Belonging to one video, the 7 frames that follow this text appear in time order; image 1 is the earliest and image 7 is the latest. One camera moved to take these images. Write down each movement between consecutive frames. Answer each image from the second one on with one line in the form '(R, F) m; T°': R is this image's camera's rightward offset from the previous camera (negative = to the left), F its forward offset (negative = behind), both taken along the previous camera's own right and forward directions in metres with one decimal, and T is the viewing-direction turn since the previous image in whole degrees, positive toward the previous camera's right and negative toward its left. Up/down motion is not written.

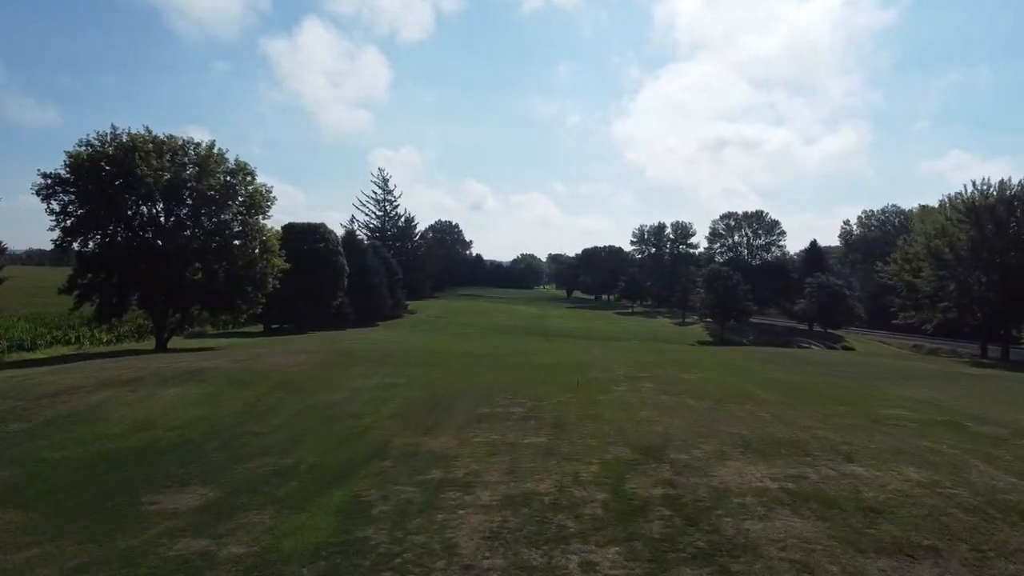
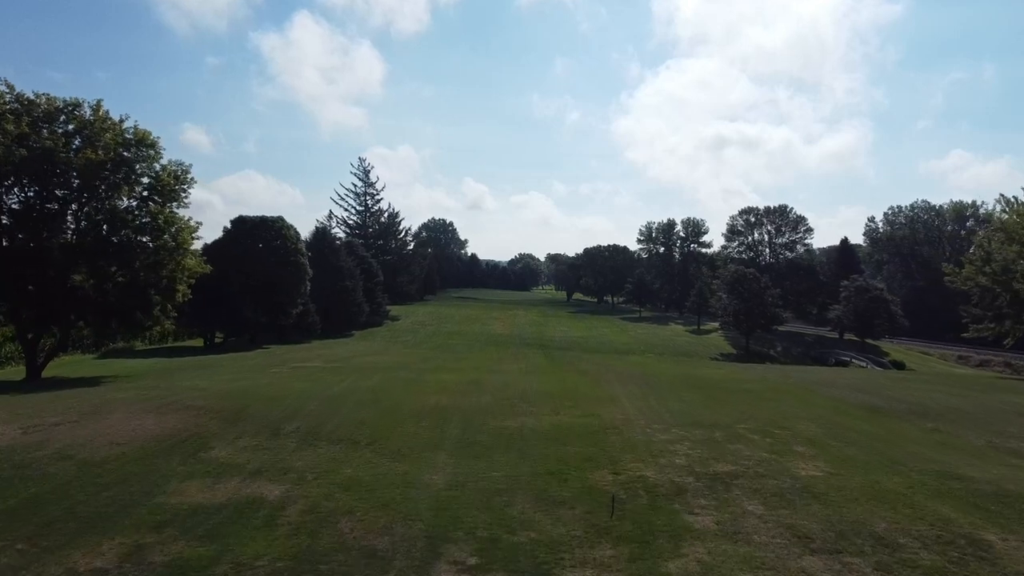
(+0.3, +7.1) m; 0°
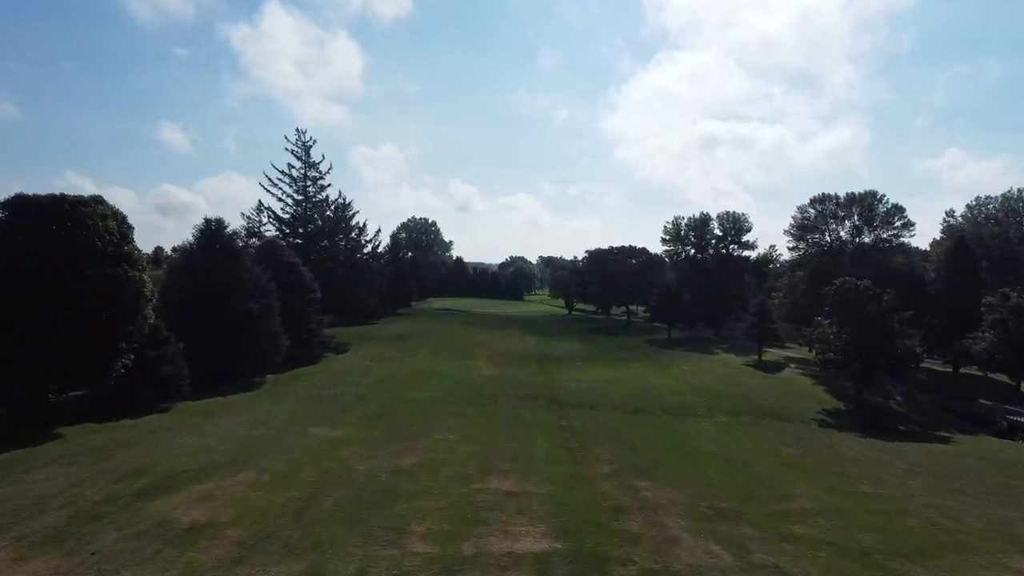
(-0.1, +16.4) m; +1°
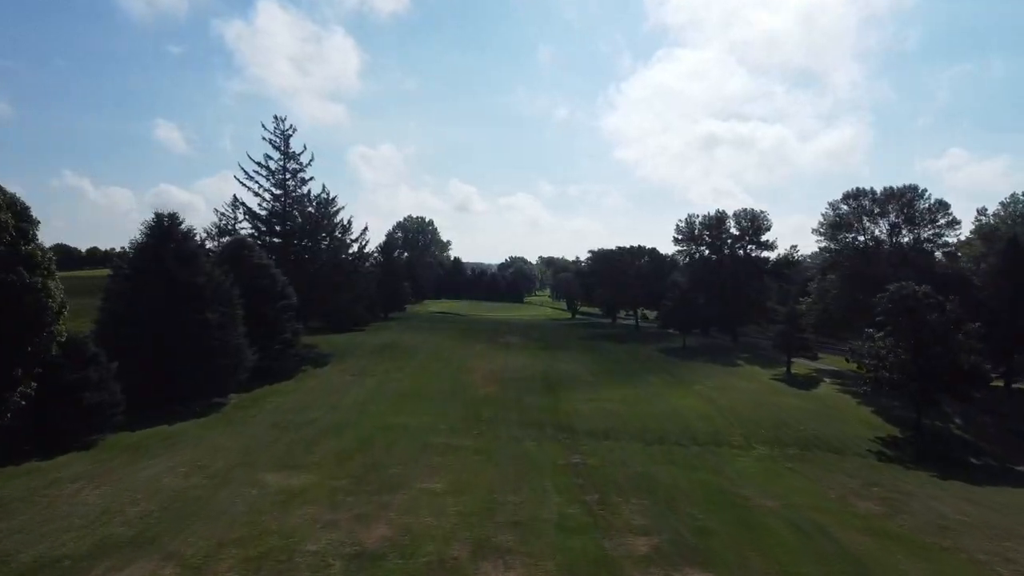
(-0.1, +4.5) m; 0°
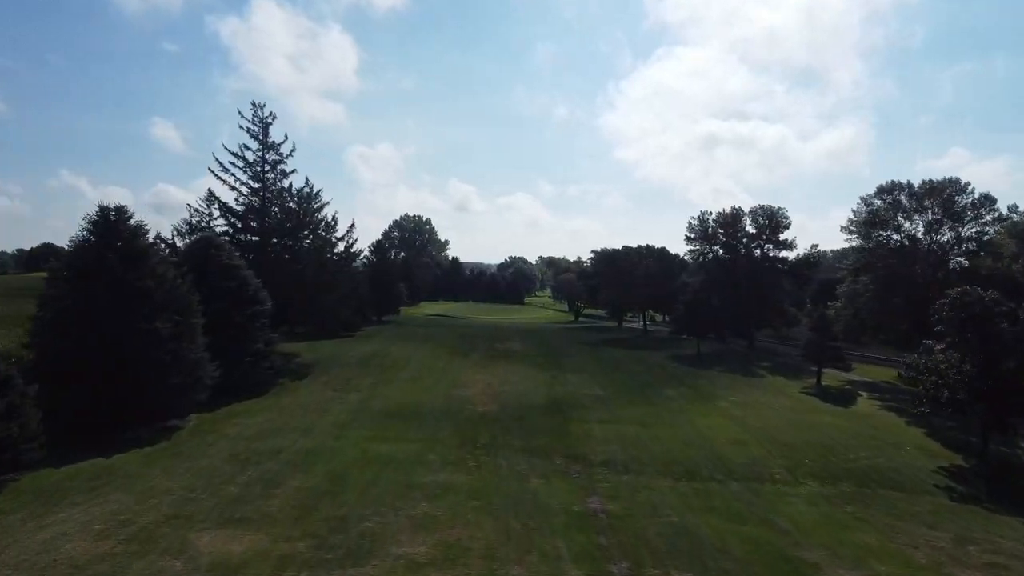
(-0.1, +3.8) m; 0°
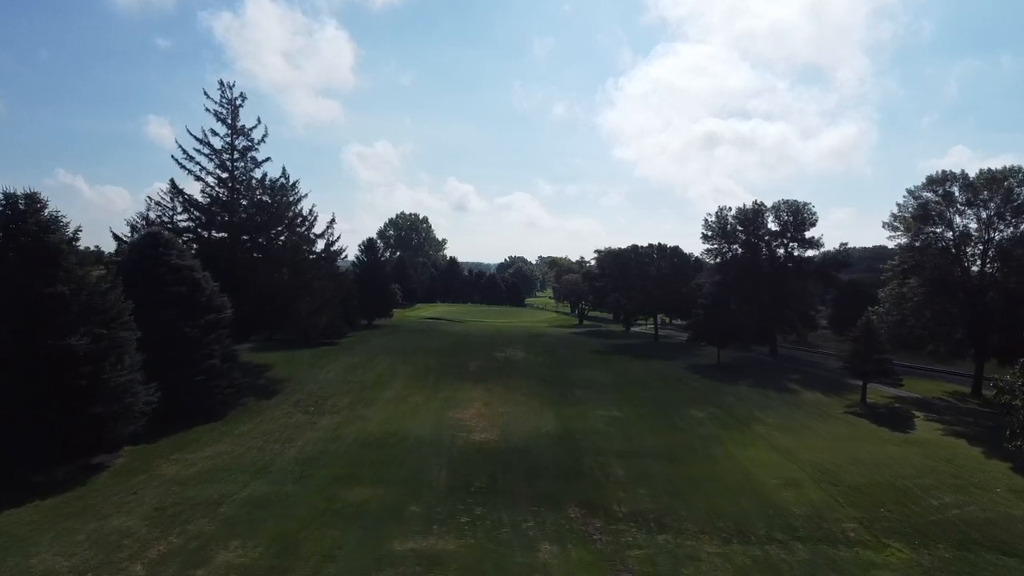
(-0.1, +4.5) m; 0°
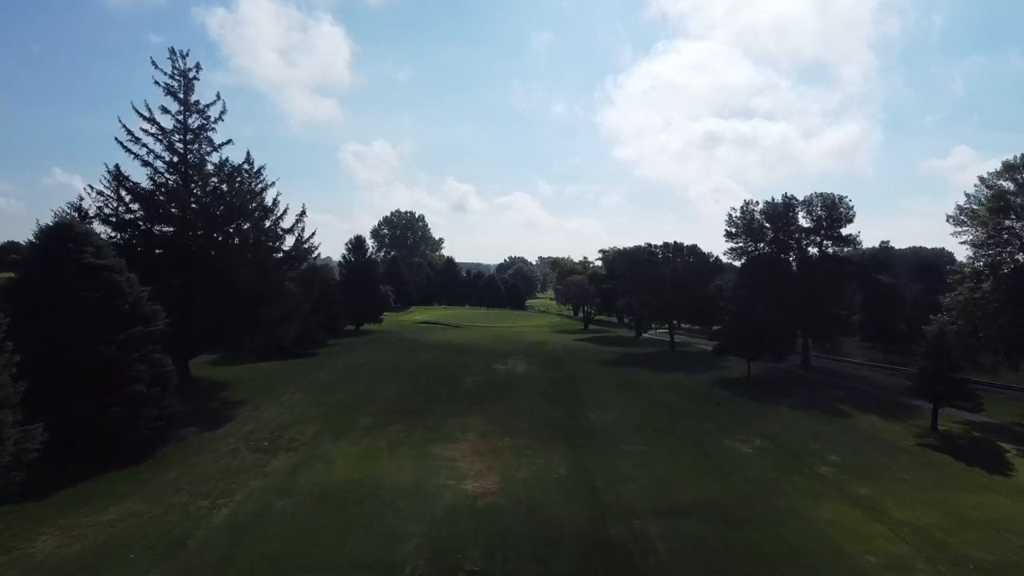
(-0.1, +5.2) m; 0°
